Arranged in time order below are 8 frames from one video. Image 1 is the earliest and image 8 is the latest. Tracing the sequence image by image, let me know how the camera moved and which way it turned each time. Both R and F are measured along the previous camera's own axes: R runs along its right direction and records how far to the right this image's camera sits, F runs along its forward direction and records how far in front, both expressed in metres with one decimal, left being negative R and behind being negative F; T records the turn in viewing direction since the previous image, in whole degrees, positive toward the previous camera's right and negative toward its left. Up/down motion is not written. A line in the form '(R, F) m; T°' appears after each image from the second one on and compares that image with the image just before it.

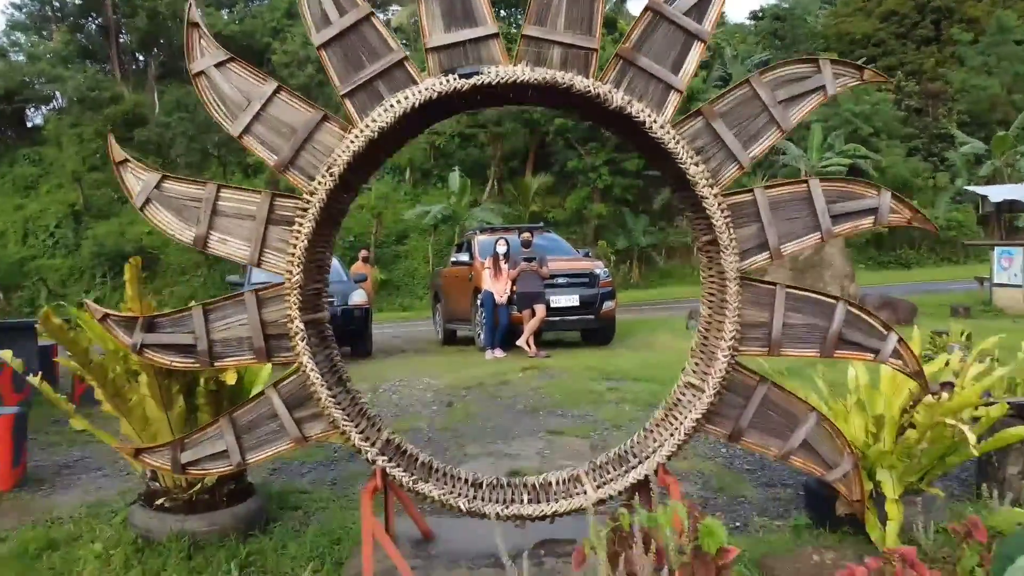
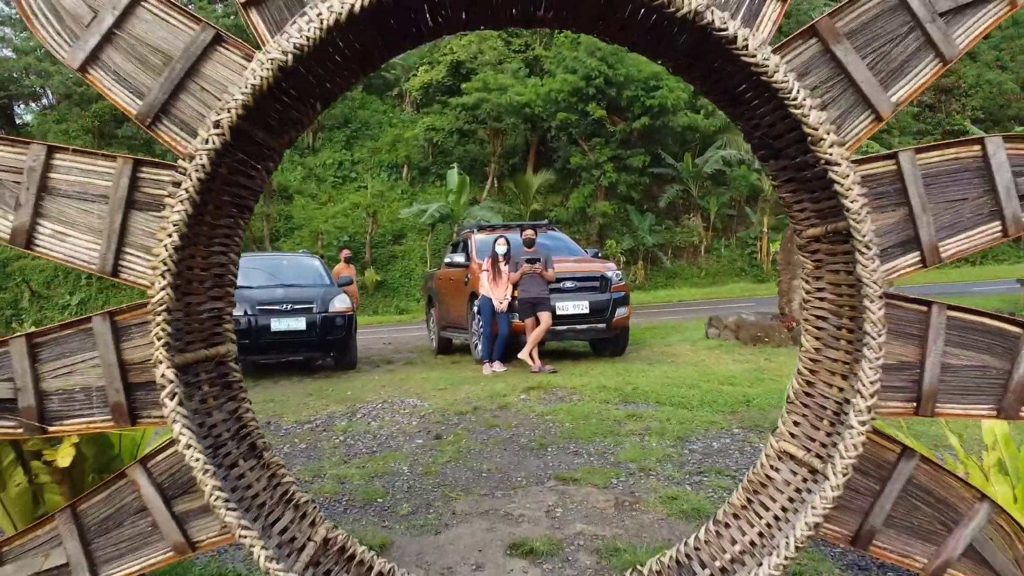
(0.0, +0.8) m; 0°
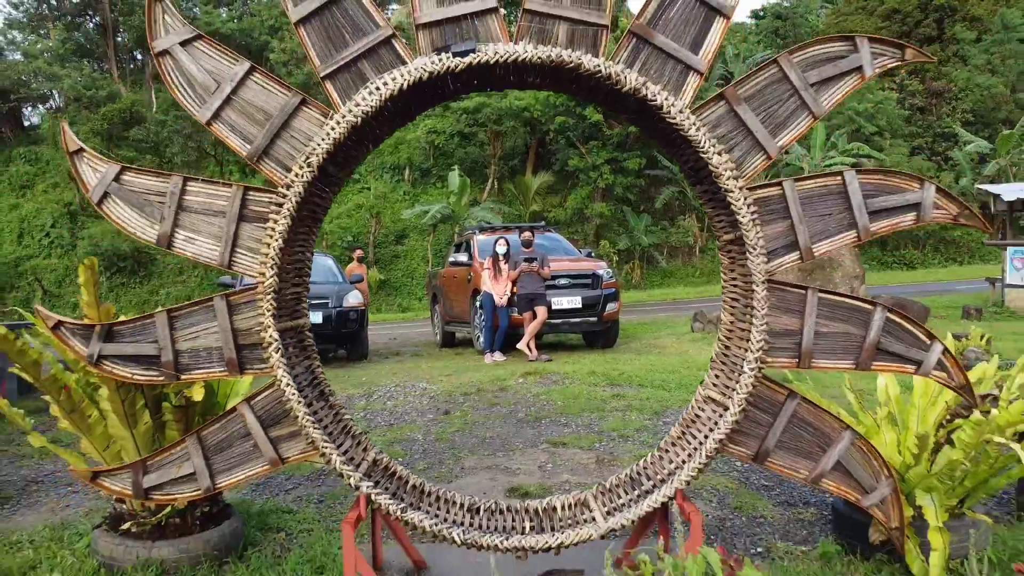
(0.0, -0.5) m; 0°
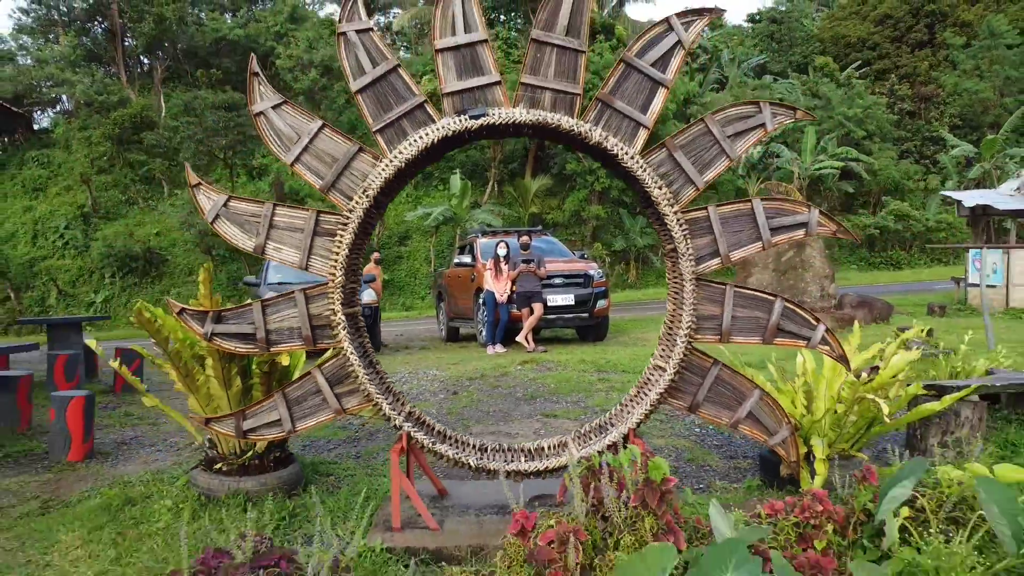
(0.0, -0.7) m; 0°
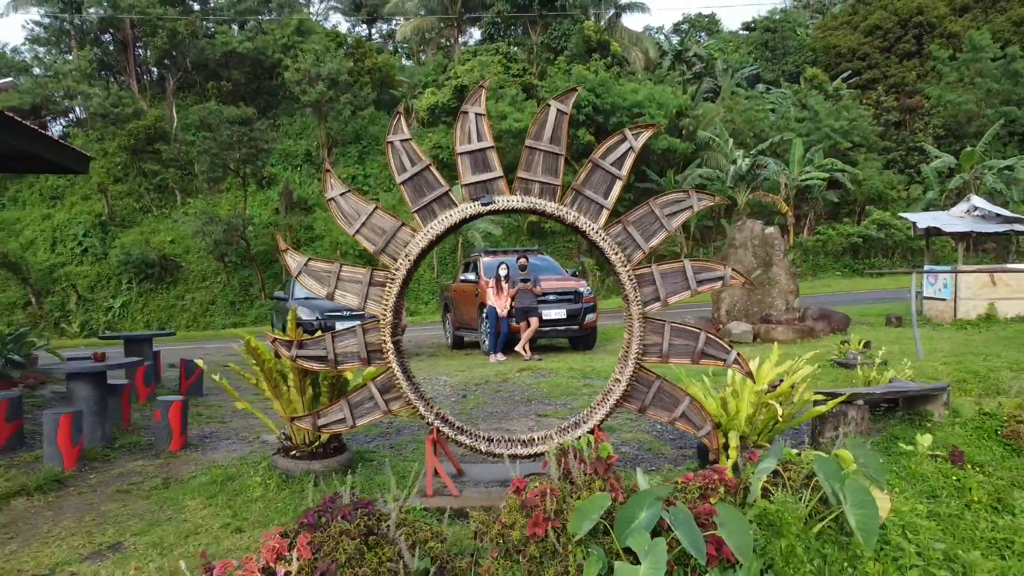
(0.0, -1.0) m; 0°
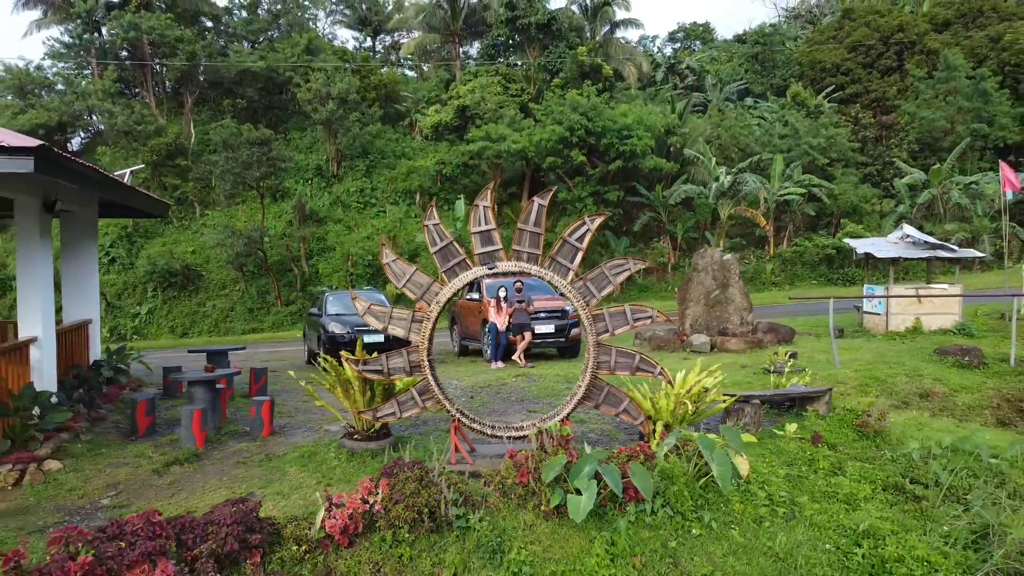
(0.0, -1.7) m; 0°
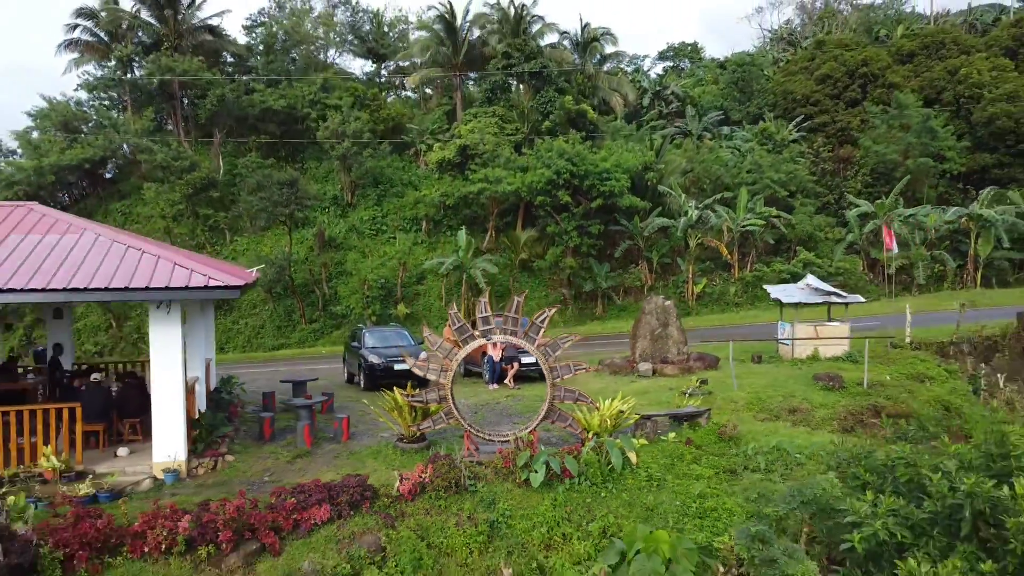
(+0.1, -3.4) m; 0°
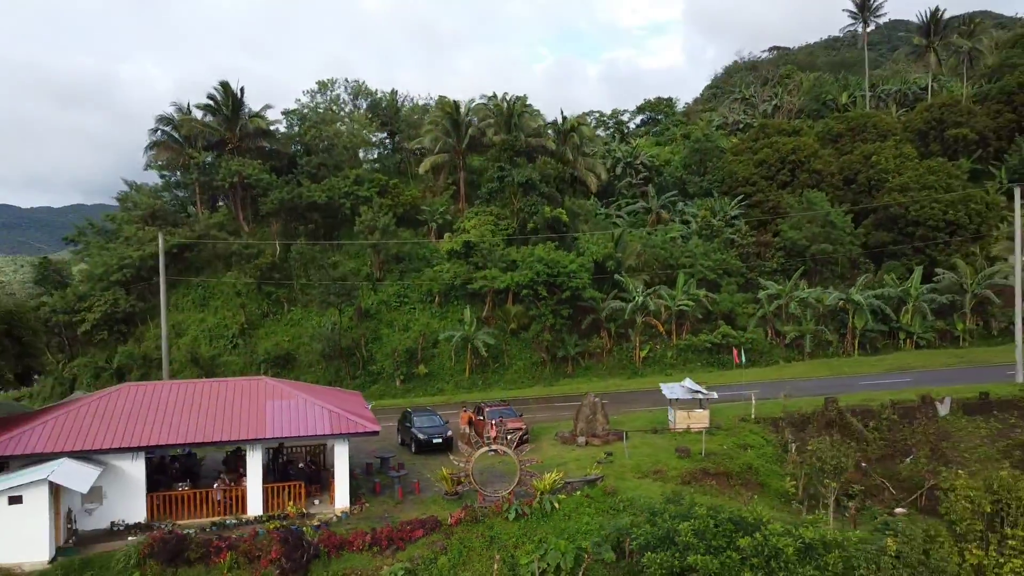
(+0.1, -9.2) m; 0°
